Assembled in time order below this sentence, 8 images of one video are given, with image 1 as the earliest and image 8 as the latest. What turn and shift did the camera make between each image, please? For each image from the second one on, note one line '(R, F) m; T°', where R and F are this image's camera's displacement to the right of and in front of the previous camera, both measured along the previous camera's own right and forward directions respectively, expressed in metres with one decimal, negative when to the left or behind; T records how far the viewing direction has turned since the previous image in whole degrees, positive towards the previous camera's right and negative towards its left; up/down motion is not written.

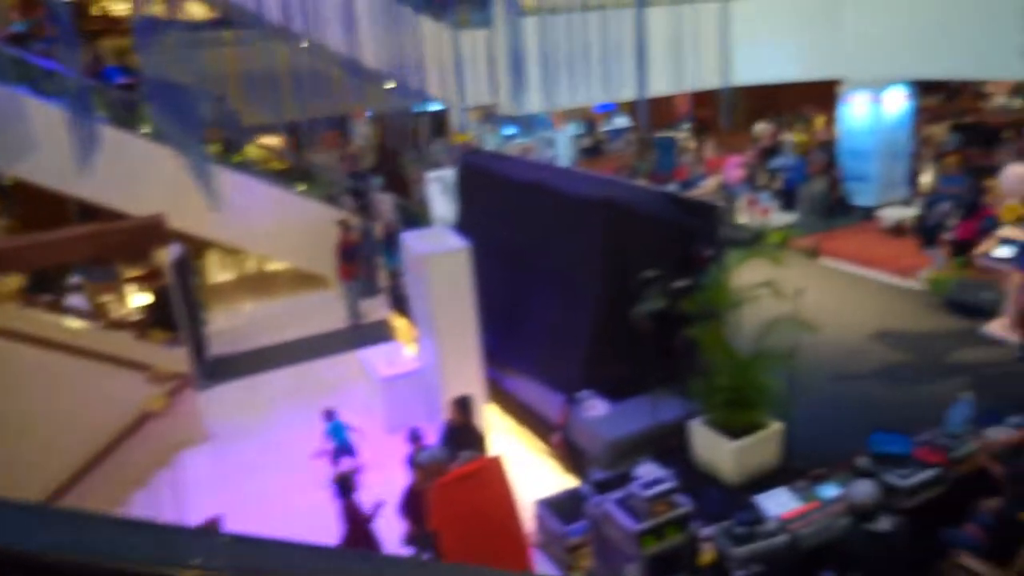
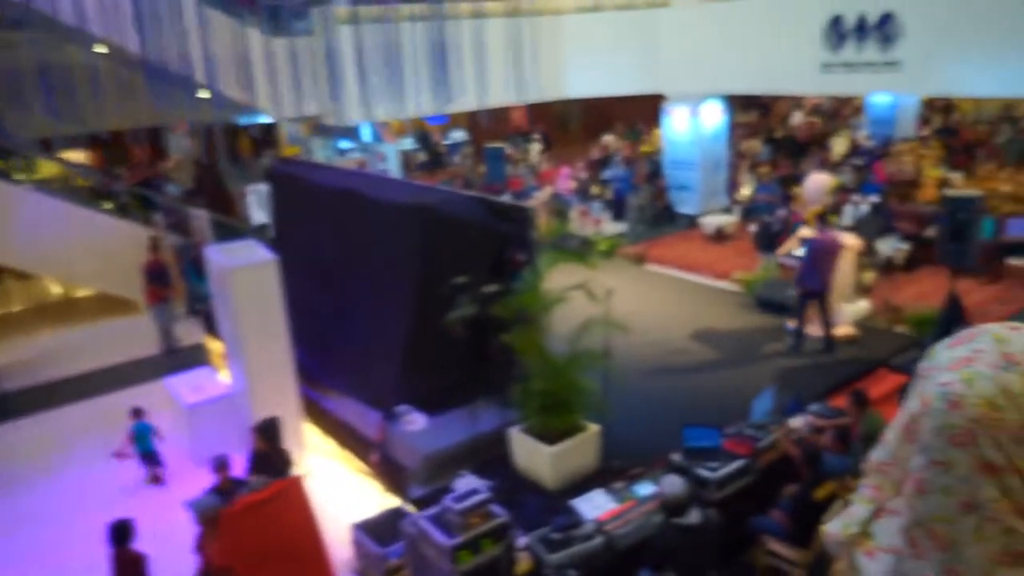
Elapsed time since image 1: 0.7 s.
(+0.4, +0.2) m; +10°
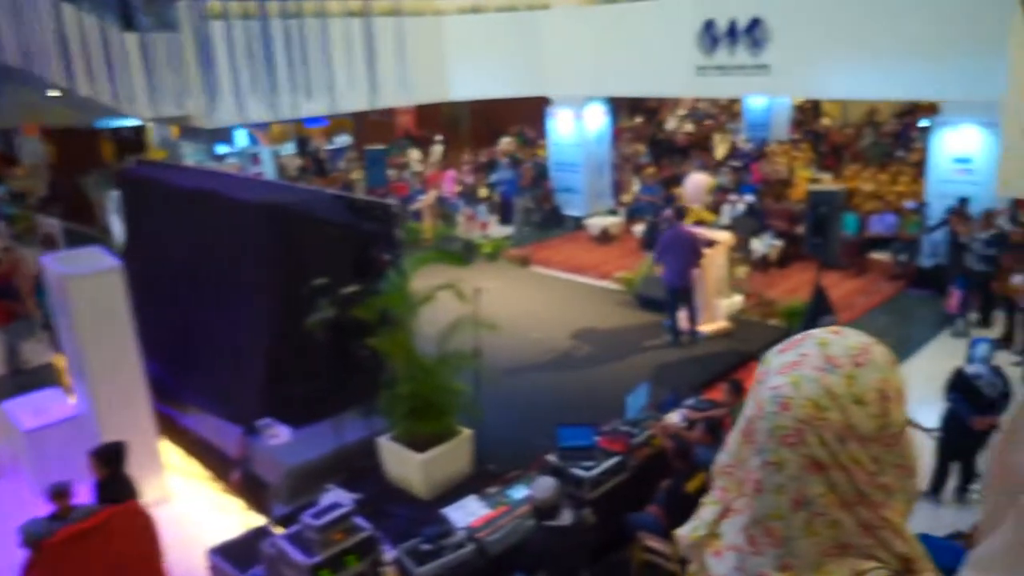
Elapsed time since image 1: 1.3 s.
(+0.3, +0.2) m; +7°
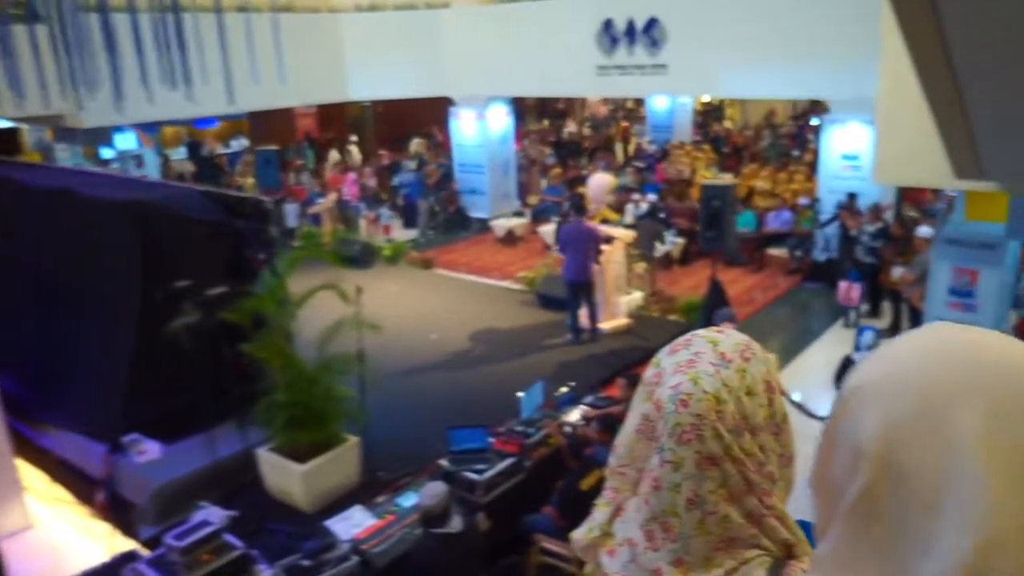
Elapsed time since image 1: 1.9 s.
(+0.2, +0.2) m; +6°
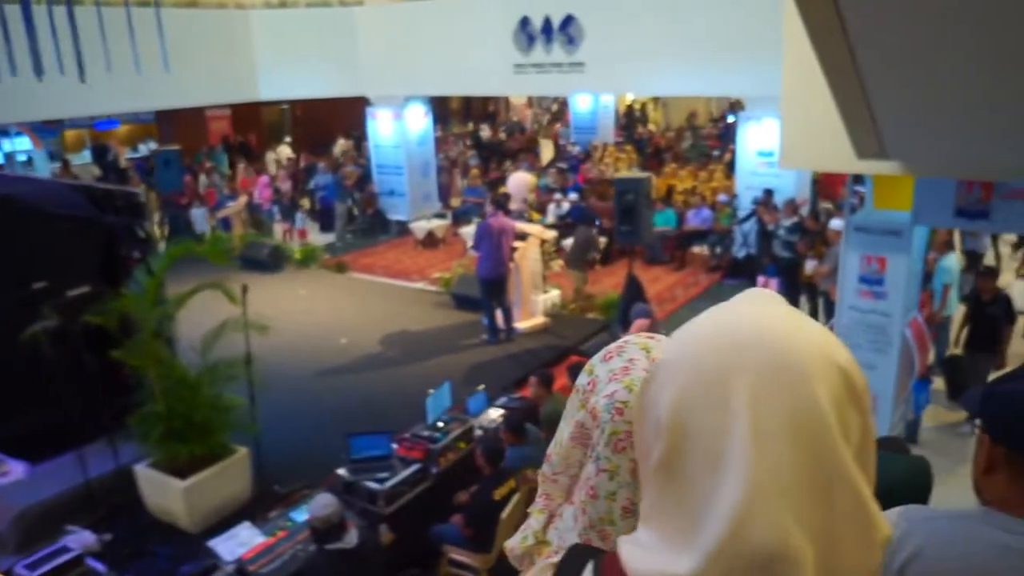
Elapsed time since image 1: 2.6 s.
(+0.2, +0.3) m; +5°
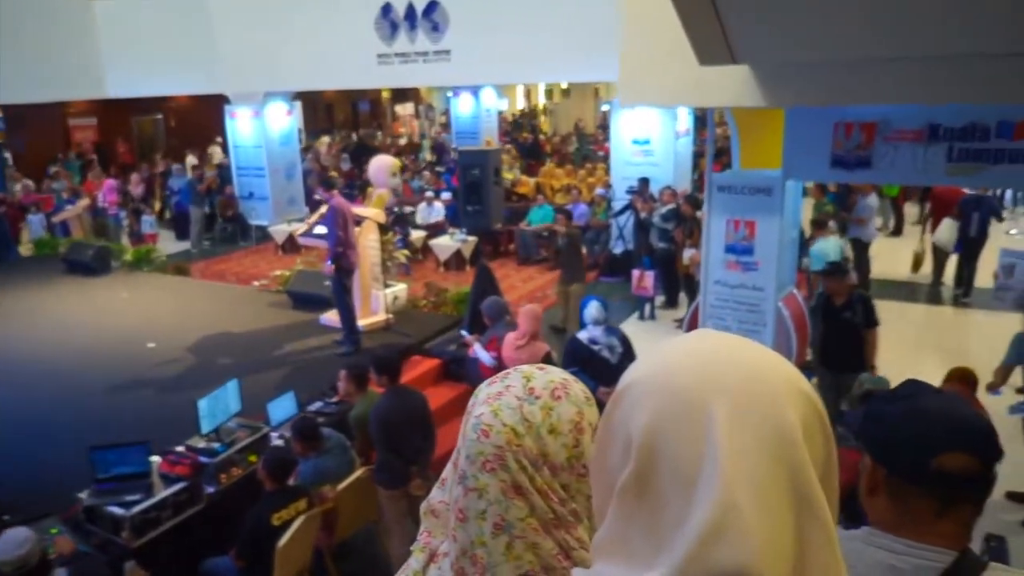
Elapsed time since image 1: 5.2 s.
(+0.7, +0.8) m; +6°
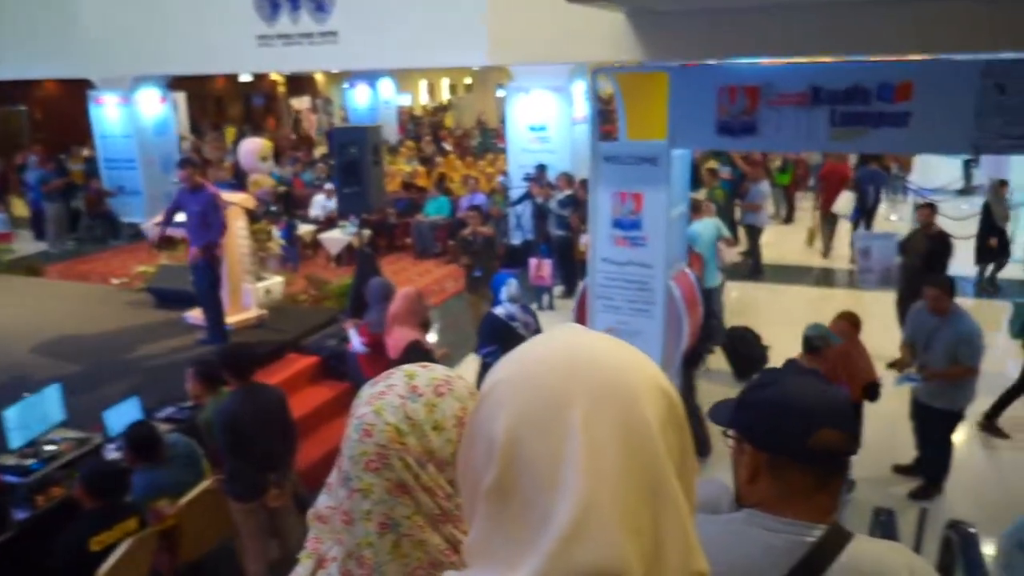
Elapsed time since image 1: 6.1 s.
(+0.2, +0.4) m; +6°
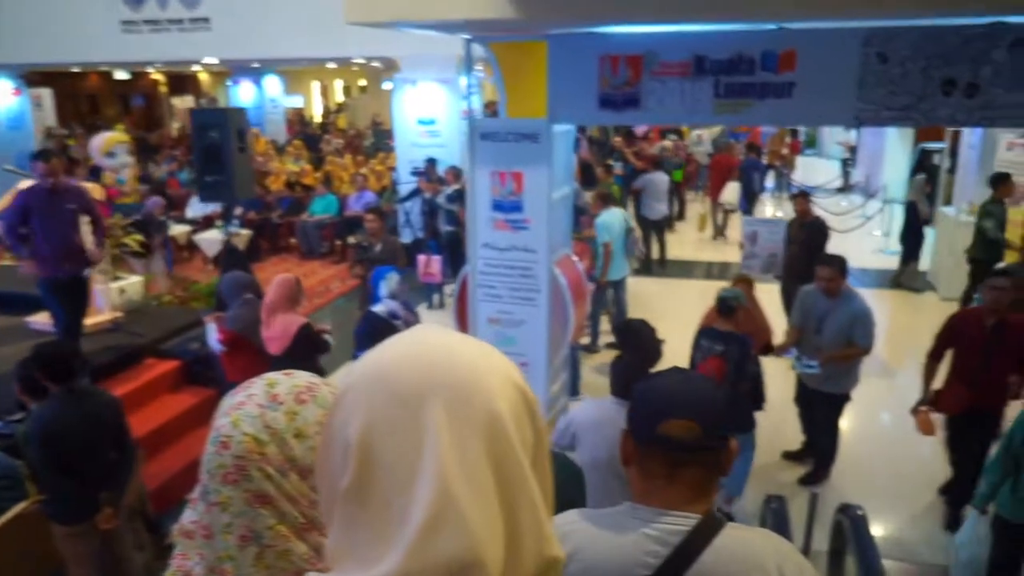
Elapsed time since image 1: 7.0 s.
(+0.2, +0.3) m; +7°
